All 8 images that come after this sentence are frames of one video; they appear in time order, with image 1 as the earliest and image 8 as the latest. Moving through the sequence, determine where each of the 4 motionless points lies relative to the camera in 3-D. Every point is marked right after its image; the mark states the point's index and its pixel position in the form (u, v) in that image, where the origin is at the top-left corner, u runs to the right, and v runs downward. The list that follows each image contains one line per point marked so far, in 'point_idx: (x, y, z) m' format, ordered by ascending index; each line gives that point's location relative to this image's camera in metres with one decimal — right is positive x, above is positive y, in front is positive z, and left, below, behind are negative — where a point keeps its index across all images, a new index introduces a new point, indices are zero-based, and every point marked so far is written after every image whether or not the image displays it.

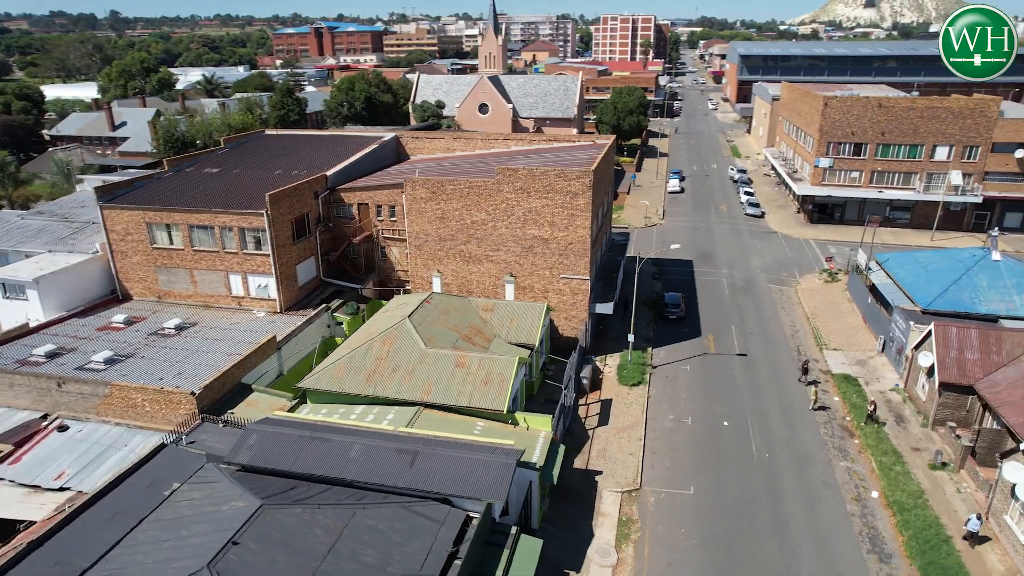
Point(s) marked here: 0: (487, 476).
0: (-0.7, -5.7, +19.5) m
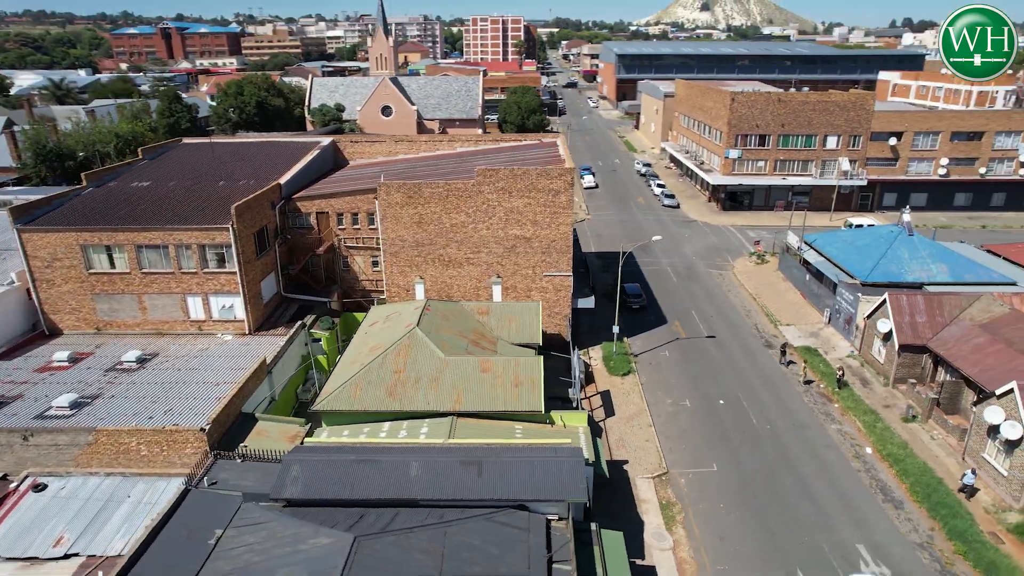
0: (+1.4, -5.7, +19.4) m
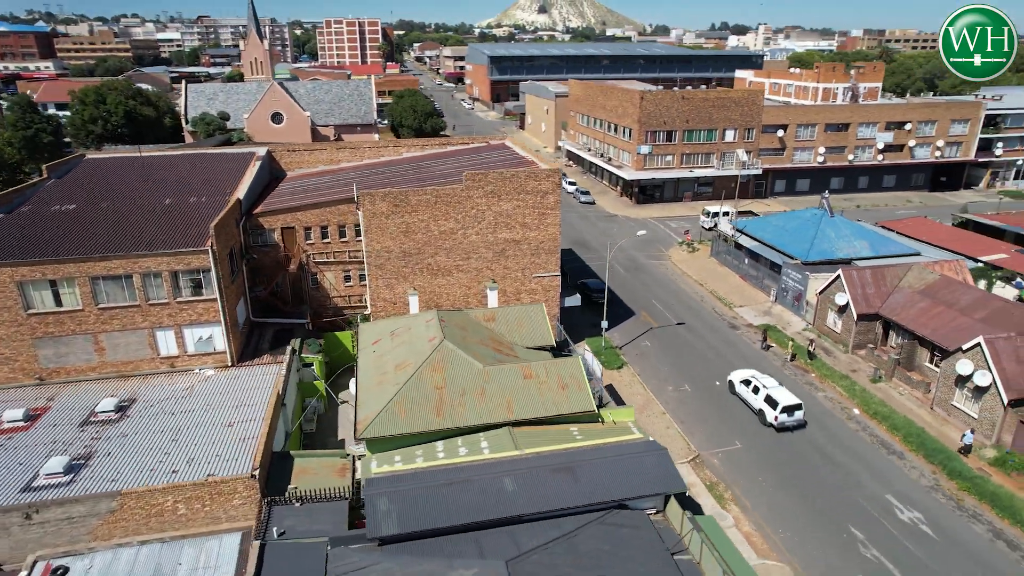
0: (+4.2, -5.6, +19.6) m
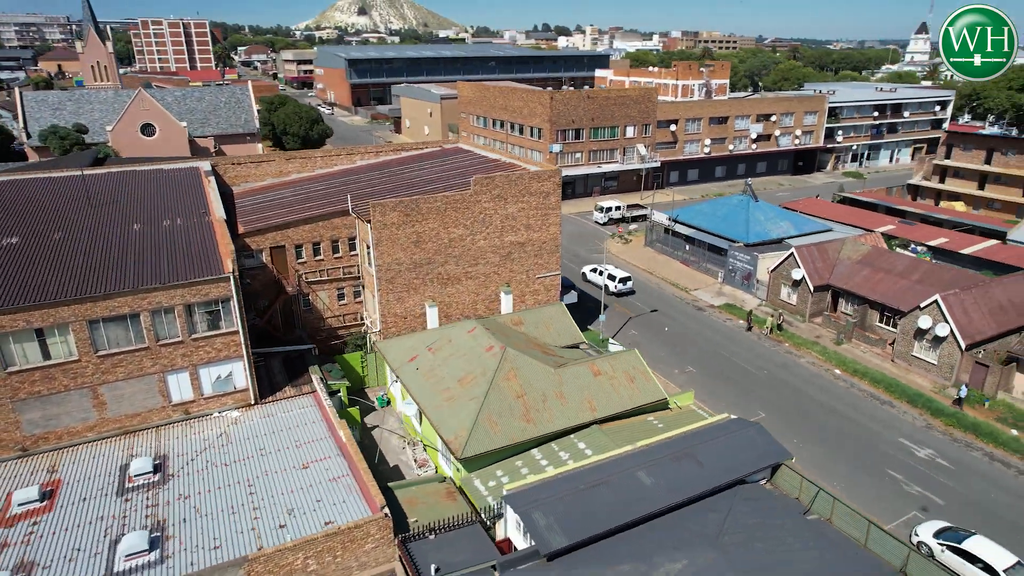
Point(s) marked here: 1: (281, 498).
0: (+7.9, -5.2, +21.0) m
1: (-6.8, -6.2, +19.1) m
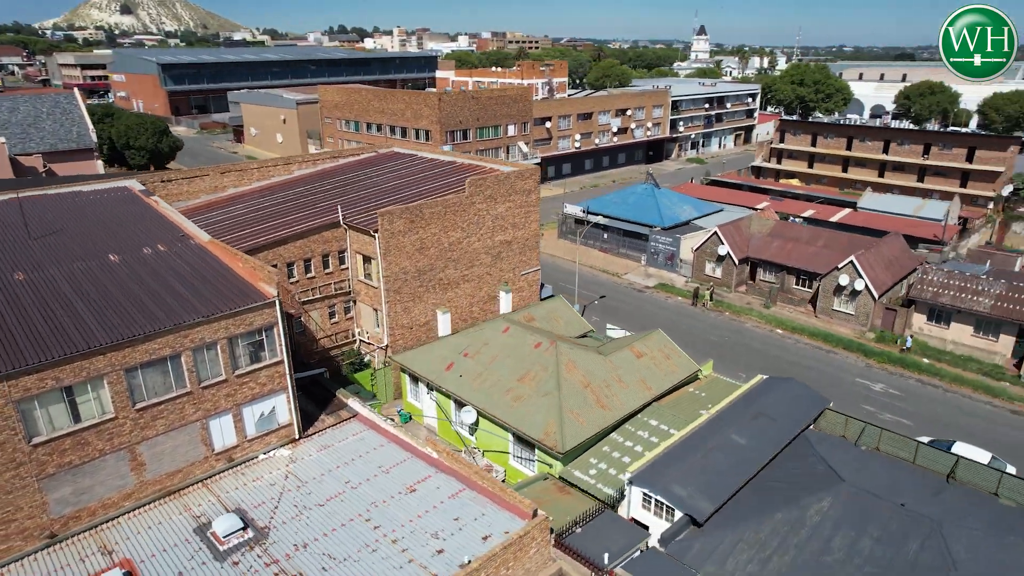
0: (+10.7, -4.1, +23.9) m
1: (-2.8, -6.6, +18.0) m
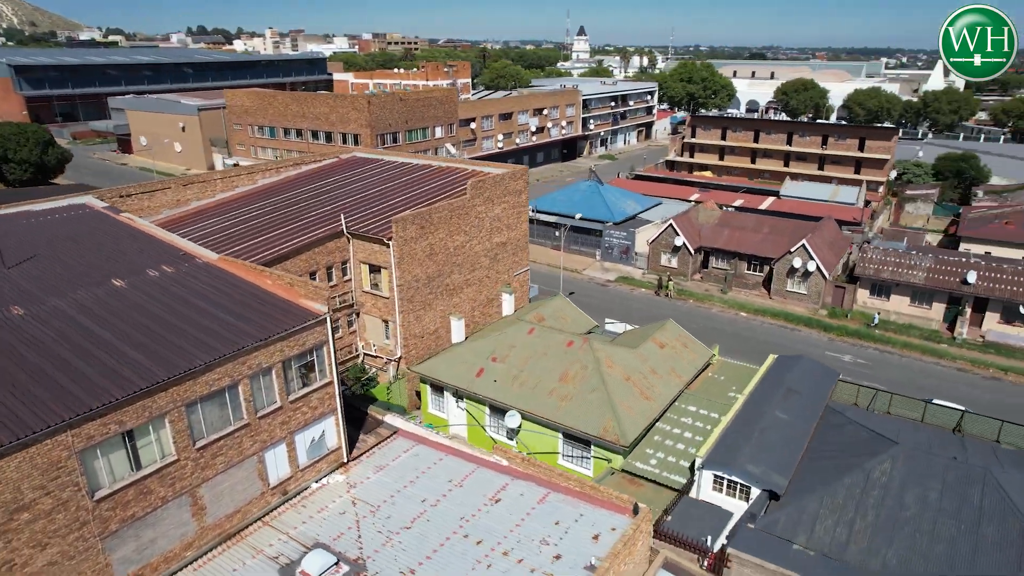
0: (+12.1, -3.4, +25.8) m
1: (+0.1, -6.8, +17.7) m
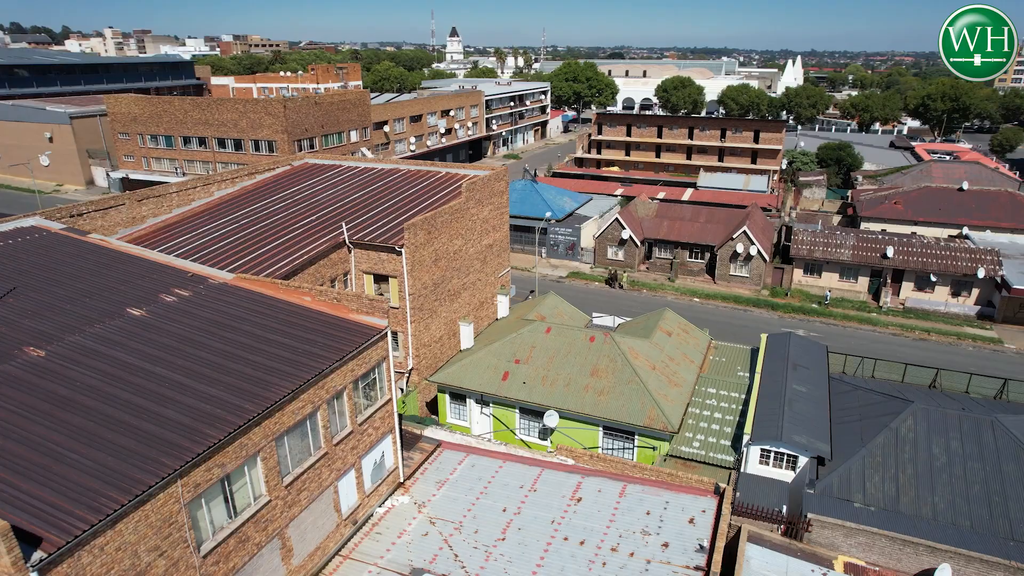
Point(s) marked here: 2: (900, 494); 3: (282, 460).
0: (+12.8, -2.5, +28.0) m
1: (+2.8, -6.7, +17.8) m
2: (+12.0, -6.4, +19.8) m
3: (-5.5, -4.1, +15.4) m
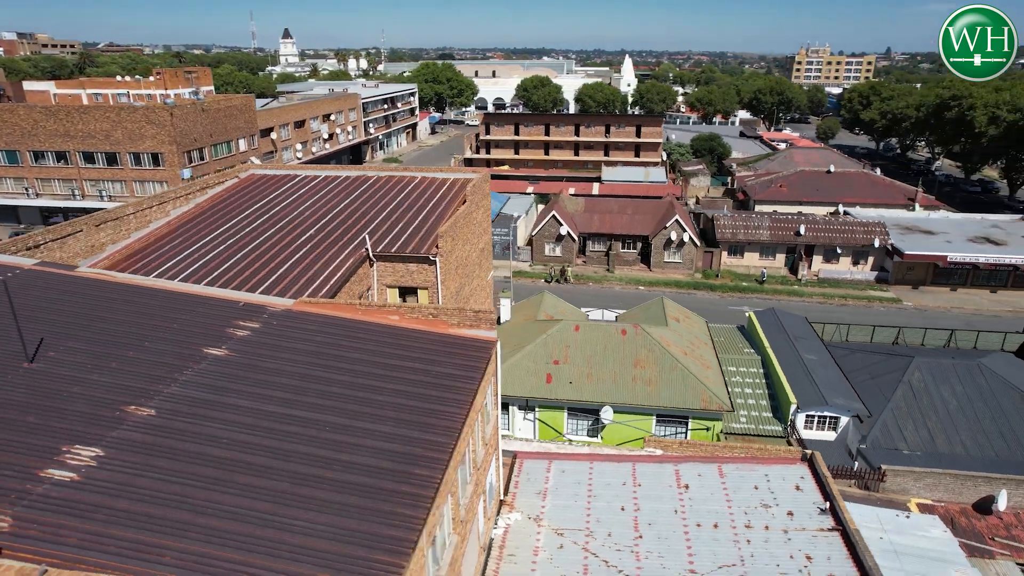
0: (+13.4, -1.5, +30.8) m
1: (+6.5, -6.4, +18.5) m
2: (+14.8, -5.3, +22.7) m
3: (-1.2, -4.5, +14.2) m
